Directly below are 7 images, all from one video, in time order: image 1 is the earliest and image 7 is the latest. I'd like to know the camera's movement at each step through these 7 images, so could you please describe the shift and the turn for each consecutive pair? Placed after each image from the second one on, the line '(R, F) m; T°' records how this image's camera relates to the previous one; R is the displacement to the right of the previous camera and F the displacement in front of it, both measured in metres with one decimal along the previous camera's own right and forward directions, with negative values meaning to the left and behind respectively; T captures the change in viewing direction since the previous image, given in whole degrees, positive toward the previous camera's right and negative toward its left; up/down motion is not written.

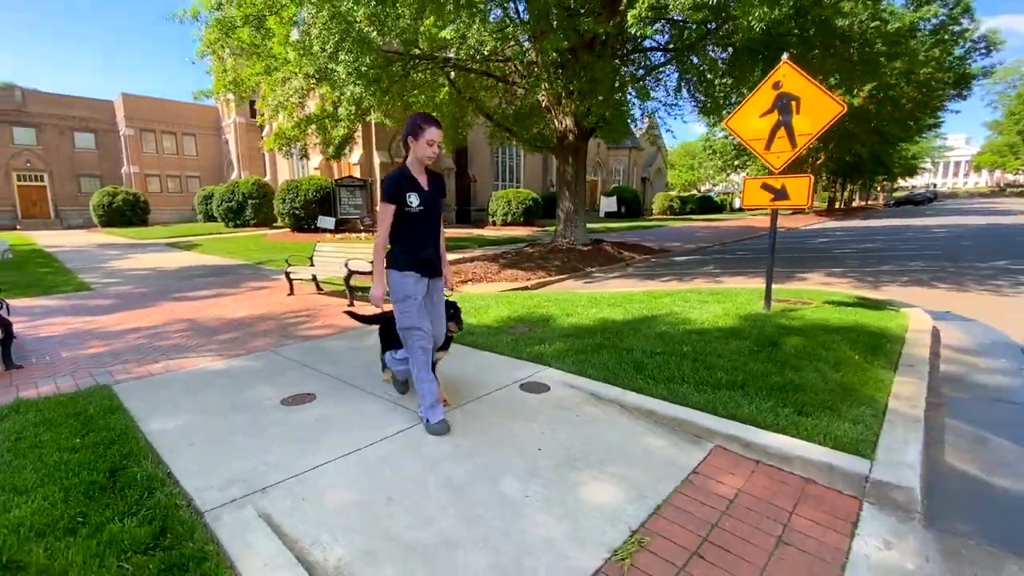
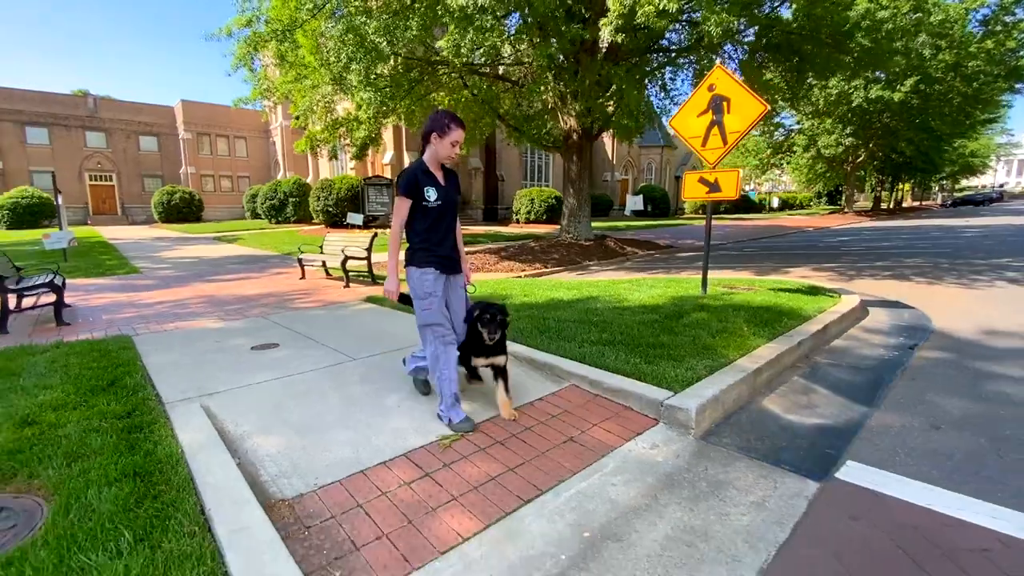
(+1.2, -0.8) m; -5°
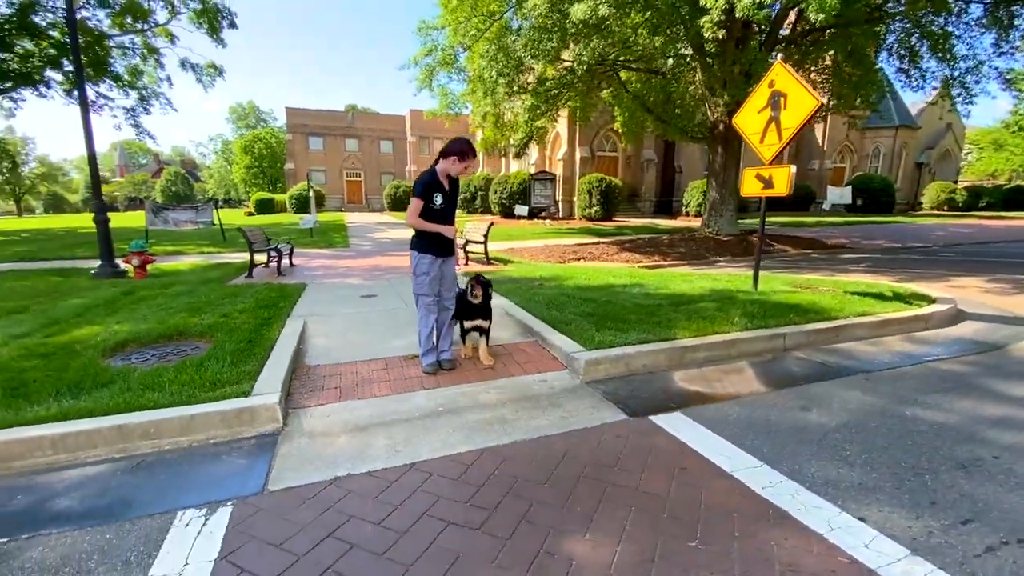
(+2.2, -0.9) m; -22°
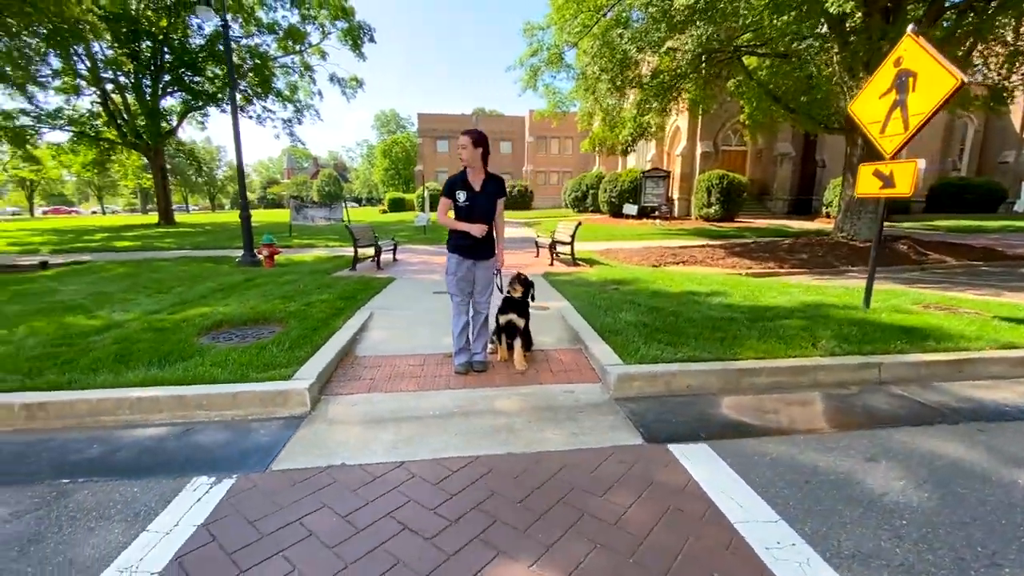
(+0.7, +0.2) m; -14°
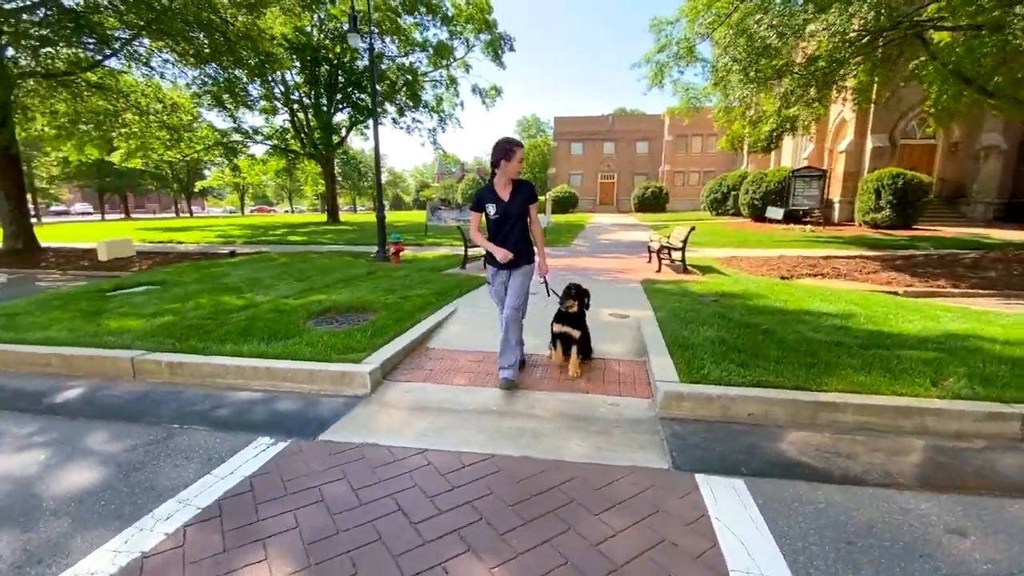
(+0.7, +0.1) m; -16°
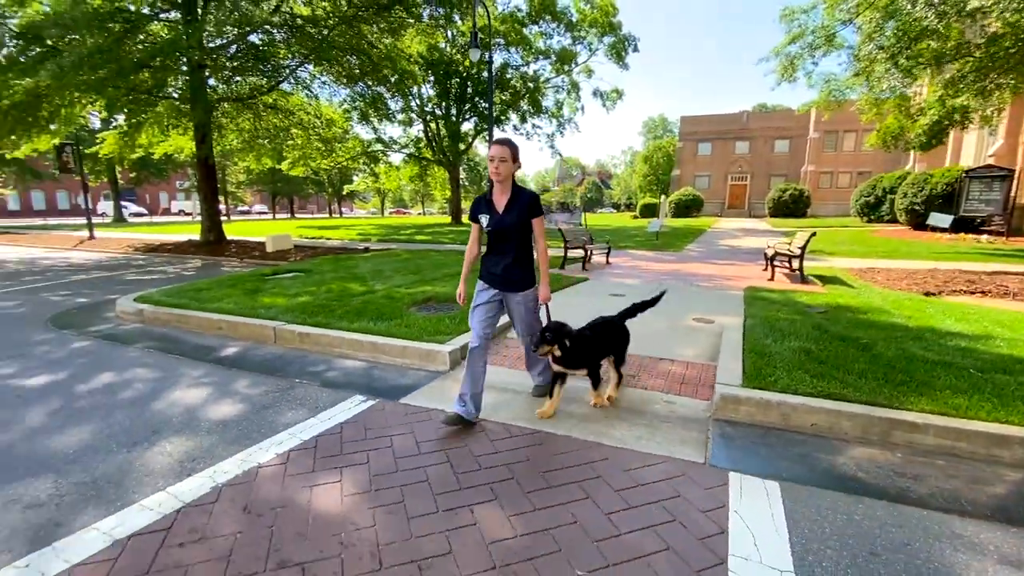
(+0.5, -0.3) m; -14°
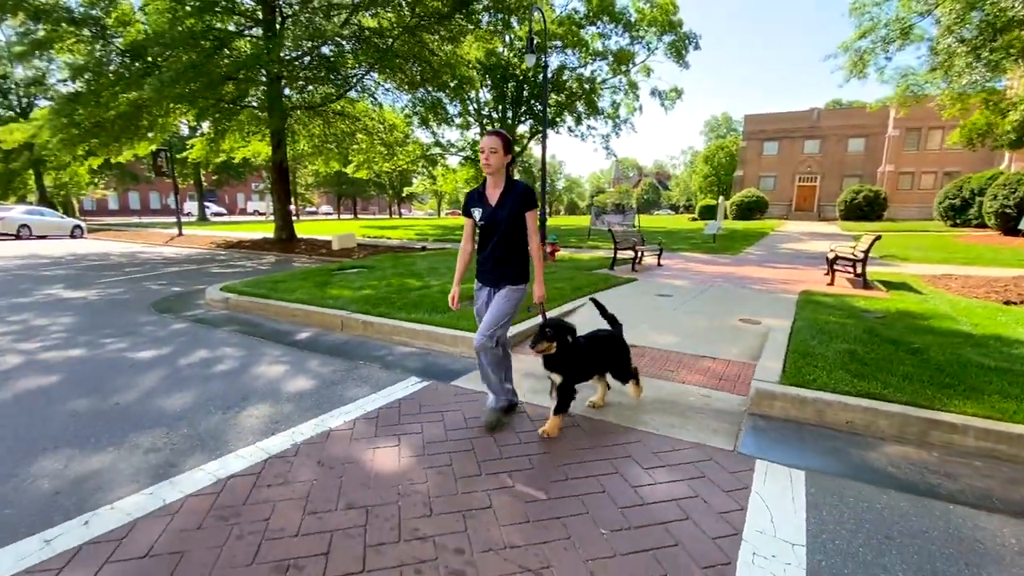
(+0.1, -0.3) m; -6°
